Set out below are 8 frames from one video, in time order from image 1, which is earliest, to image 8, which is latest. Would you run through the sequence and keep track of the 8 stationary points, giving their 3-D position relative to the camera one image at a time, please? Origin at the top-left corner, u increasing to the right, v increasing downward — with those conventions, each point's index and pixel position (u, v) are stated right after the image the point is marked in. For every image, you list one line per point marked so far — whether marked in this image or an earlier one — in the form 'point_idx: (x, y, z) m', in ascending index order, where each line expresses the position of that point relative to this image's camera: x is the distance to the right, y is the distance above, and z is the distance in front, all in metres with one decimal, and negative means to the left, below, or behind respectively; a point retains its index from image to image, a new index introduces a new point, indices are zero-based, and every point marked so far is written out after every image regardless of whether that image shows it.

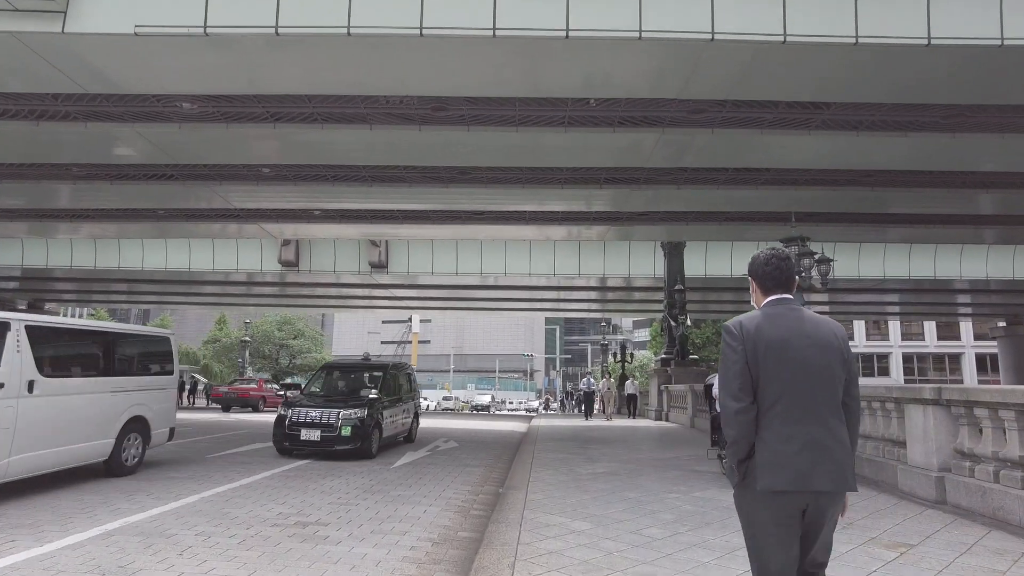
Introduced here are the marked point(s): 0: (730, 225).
0: (+5.9, +1.7, +17.8) m
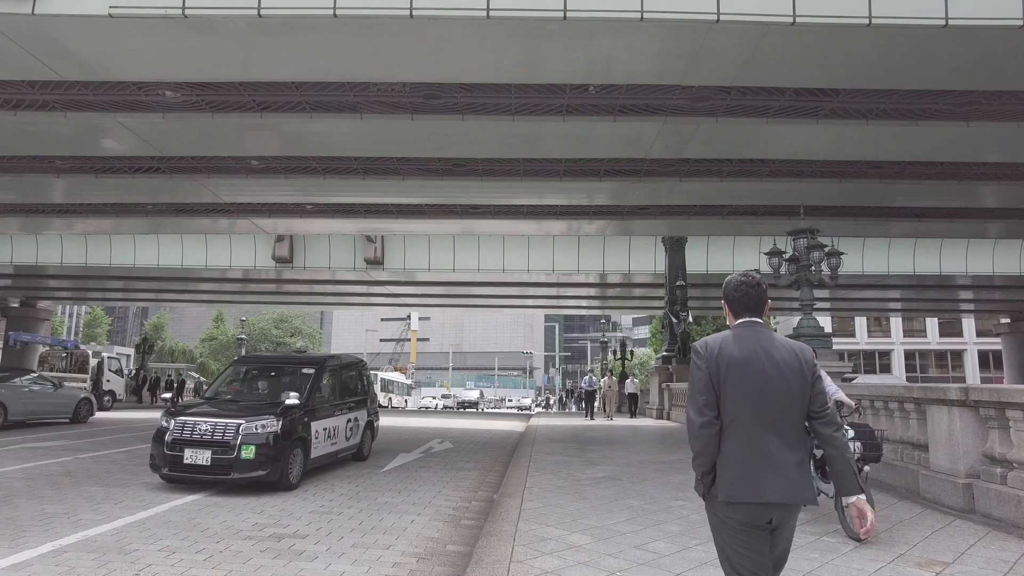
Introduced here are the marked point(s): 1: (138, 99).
0: (+5.9, +1.8, +17.4) m
1: (-6.2, +3.1, +10.8) m
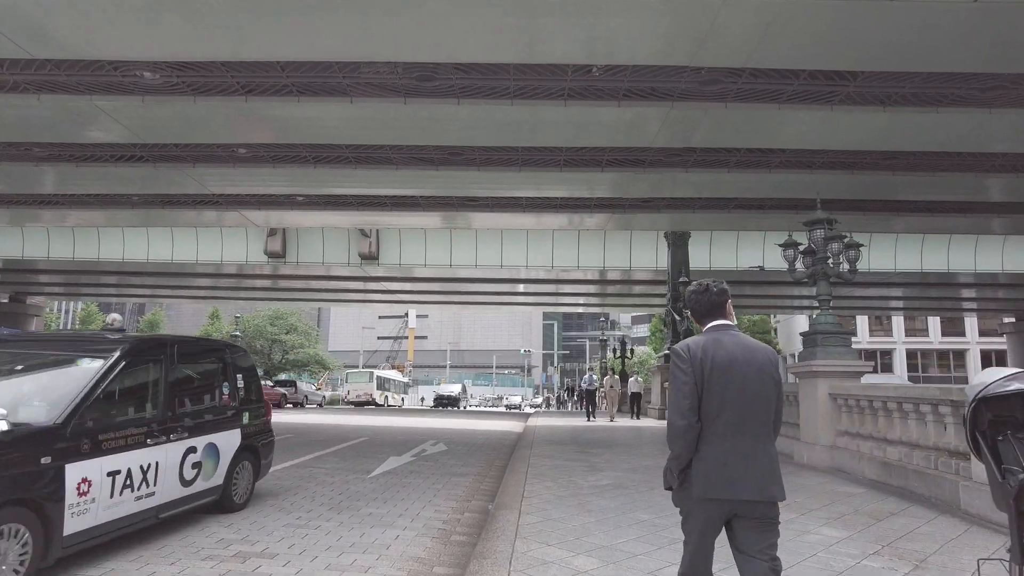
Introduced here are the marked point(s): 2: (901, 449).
0: (+5.8, +1.9, +16.9) m
1: (-6.2, +3.2, +10.3) m
2: (+3.7, -1.5, +6.3) m
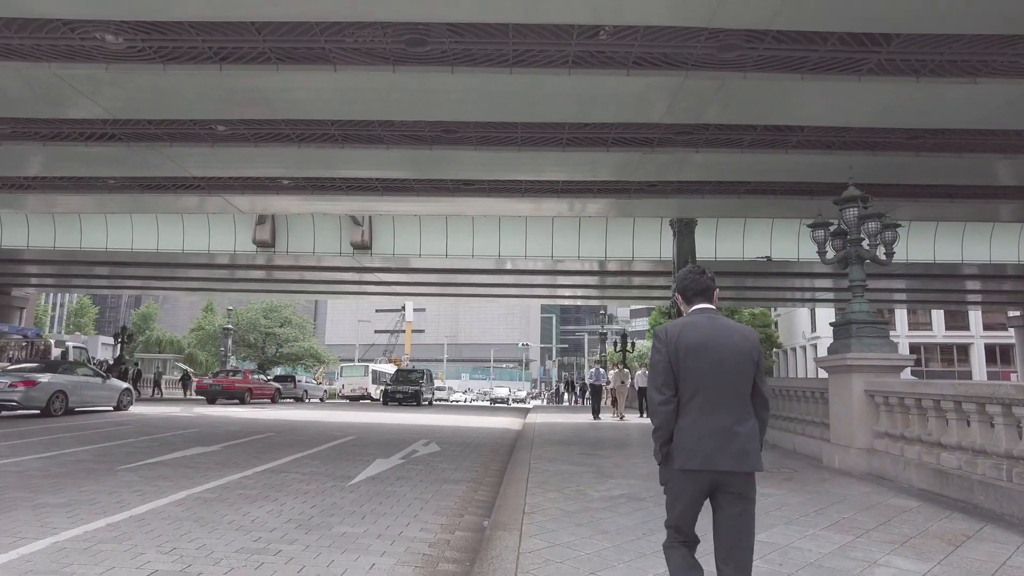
0: (+5.8, +2.1, +16.0) m
1: (-6.2, +3.4, +9.3) m
2: (+3.7, -1.4, +5.5) m
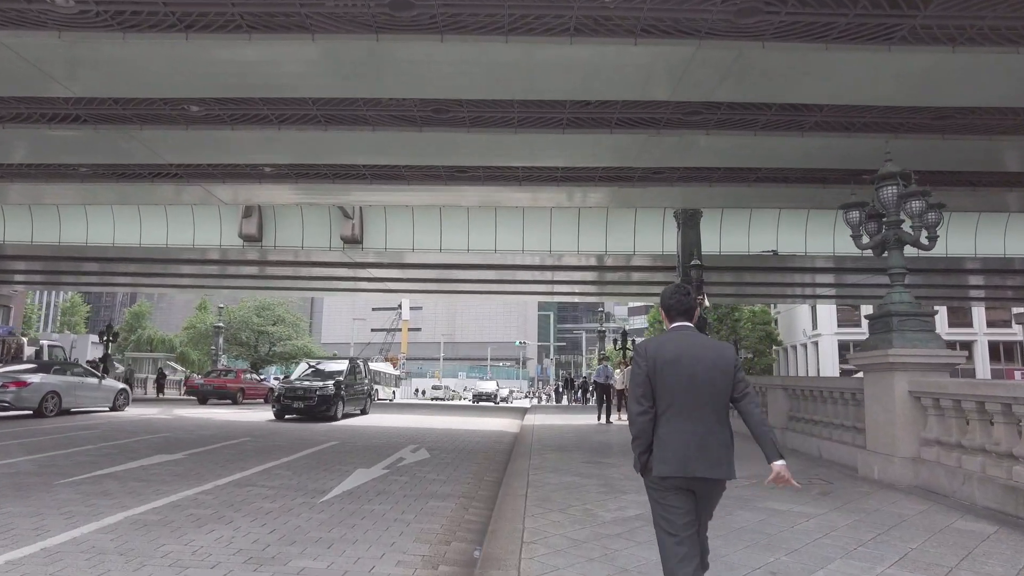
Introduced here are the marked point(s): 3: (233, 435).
0: (+5.7, +2.3, +15.1) m
1: (-6.3, +3.6, +8.4) m
2: (+3.7, -1.3, +4.6) m
3: (-4.7, -2.5, +11.1) m
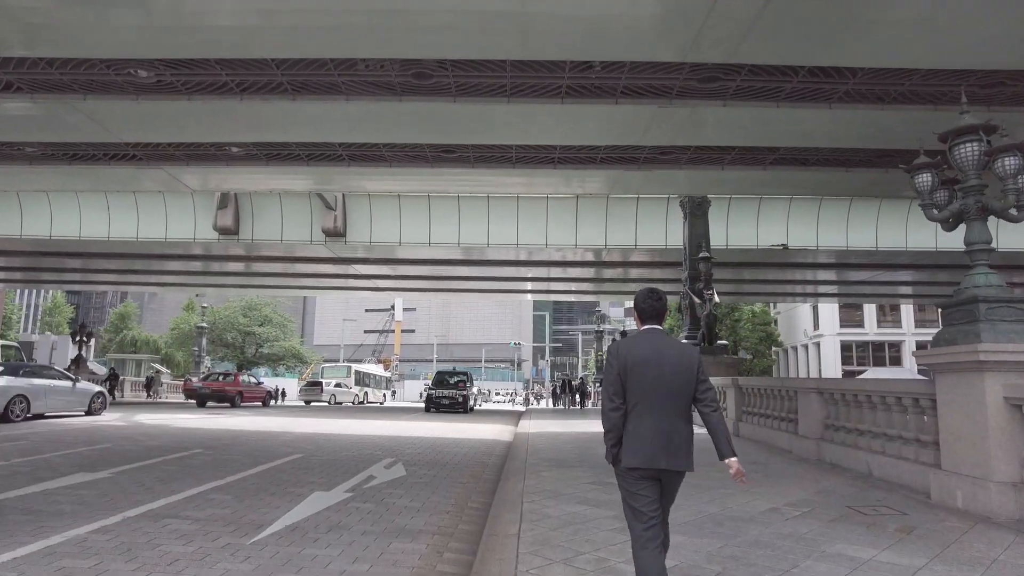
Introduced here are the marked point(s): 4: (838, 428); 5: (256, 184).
0: (+5.6, +2.4, +13.8) m
1: (-6.4, +3.7, +7.0) m
2: (+3.6, -1.1, +3.3) m
3: (-4.9, -2.3, +9.8) m
4: (+3.9, -1.7, +7.9) m
5: (-6.1, +2.5, +15.4) m
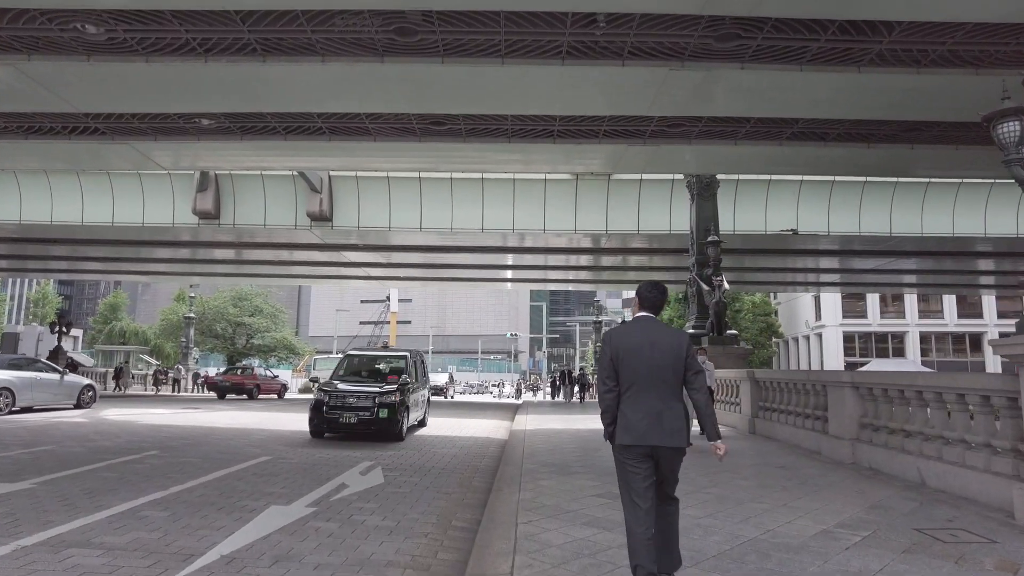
0: (+5.5, +2.7, +12.8) m
1: (-6.4, +3.9, +6.0) m
2: (+3.6, -1.0, +2.3) m
3: (-4.9, -2.1, +8.7) m
4: (+3.9, -1.5, +6.9) m
5: (-6.1, +2.8, +14.4) m
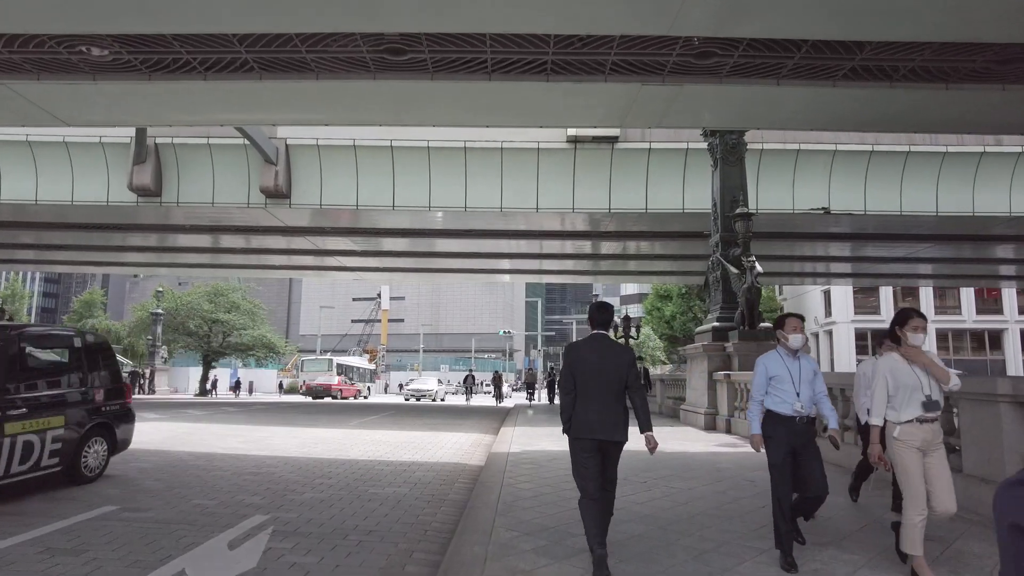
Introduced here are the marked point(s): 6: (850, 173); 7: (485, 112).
0: (+5.2, +3.0, +10.2) m
1: (-6.7, +4.2, +3.3) m
2: (+3.4, -0.7, -0.3) m
3: (-5.2, -1.8, +6.1) m
4: (+3.6, -1.2, +4.3) m
5: (-6.4, +3.1, +11.7) m
6: (+9.0, +3.0, +17.7) m
7: (-0.5, +3.0, +10.6) m
